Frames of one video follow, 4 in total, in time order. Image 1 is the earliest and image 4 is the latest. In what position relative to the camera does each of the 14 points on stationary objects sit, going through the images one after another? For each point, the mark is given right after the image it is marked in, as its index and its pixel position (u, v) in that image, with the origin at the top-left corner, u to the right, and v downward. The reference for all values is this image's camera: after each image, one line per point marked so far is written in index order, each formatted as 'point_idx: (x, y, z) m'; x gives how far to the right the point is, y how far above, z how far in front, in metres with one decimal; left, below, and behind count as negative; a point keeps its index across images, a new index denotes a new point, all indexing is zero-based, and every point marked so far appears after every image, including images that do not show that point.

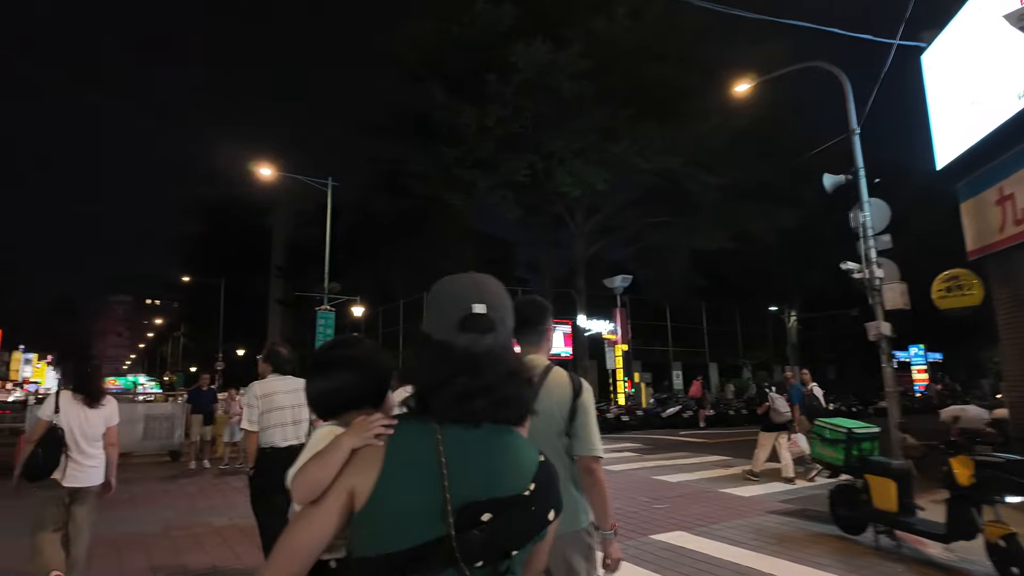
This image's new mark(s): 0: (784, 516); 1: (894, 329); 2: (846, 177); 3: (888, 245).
0: (+3.4, -2.8, +7.4) m
1: (+7.0, -0.7, +11.0) m
2: (+6.6, +2.2, +11.8) m
3: (+7.1, +0.8, +11.3) m
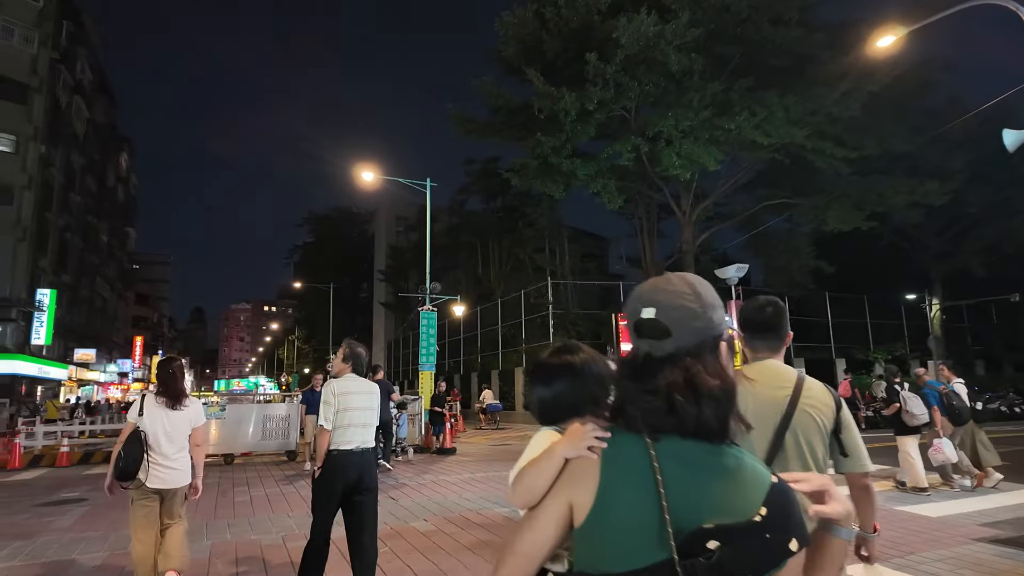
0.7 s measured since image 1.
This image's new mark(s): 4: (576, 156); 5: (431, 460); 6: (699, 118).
0: (+4.8, -2.5, +5.9) m
1: (+9.0, -0.4, +9.0) m
2: (+8.5, +2.6, +9.8) m
3: (+9.0, +1.2, +9.2) m
4: (+2.0, +4.1, +18.8) m
5: (-1.8, -4.0, +14.0) m
6: (+5.5, +5.0, +17.4) m
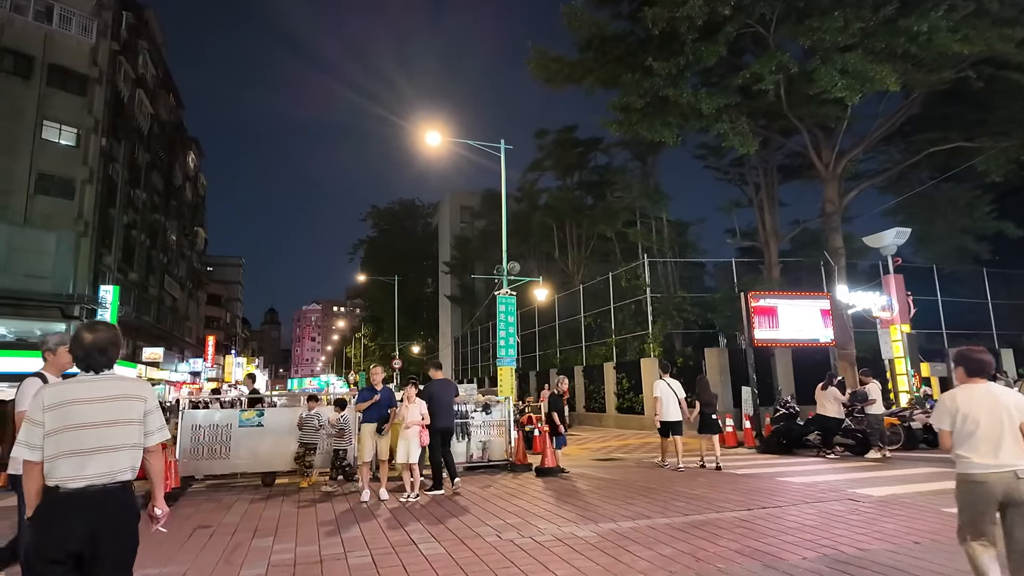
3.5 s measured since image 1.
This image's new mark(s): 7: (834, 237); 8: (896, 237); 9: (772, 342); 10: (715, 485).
0: (+6.1, -1.8, +1.5) m
1: (+10.5, +0.5, +4.1) m
2: (+10.1, +3.4, +5.0) m
3: (+10.5, +2.1, +4.4) m
4: (+4.6, +4.9, +14.6) m
5: (+0.4, -3.3, +10.3) m
6: (+7.9, +5.8, +12.9) m
7: (+9.8, +1.5, +18.3) m
8: (+11.4, +1.5, +17.7) m
9: (+7.0, -1.5, +16.3) m
10: (+3.2, -3.1, +9.4) m
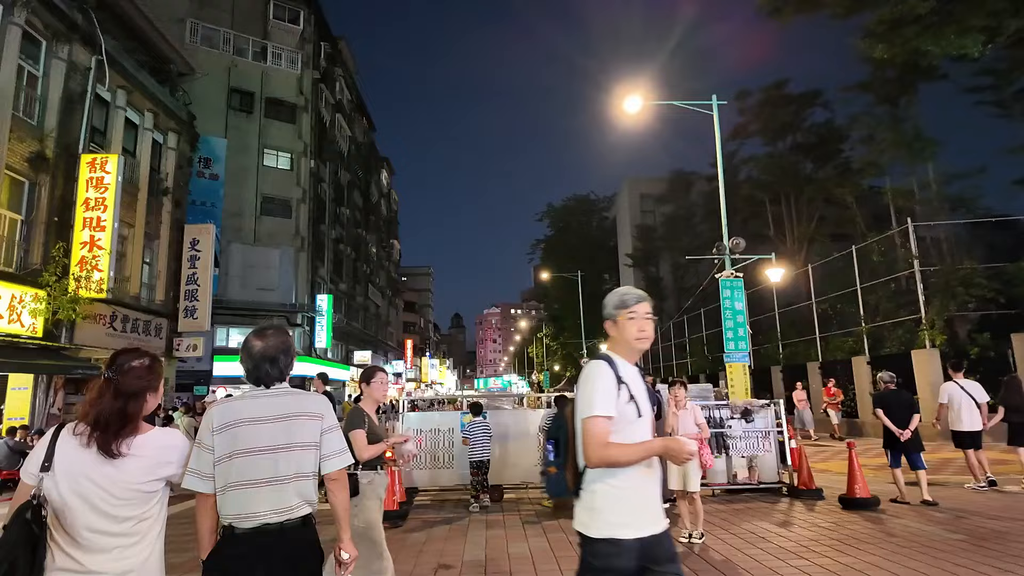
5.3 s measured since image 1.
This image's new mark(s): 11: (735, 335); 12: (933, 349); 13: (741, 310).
0: (+7.1, -1.1, -2.5) m
1: (+12.0, +1.4, -1.3) m
2: (+11.7, +4.3, -0.3) m
3: (+12.0, +3.0, -1.0) m
4: (+9.0, +5.6, +10.5) m
5: (+4.2, -2.9, +7.5) m
6: (+11.6, +6.7, +7.9) m
7: (+15.2, +2.6, +12.5) m
8: (+16.6, +2.7, +11.5) m
9: (+12.1, -0.6, +11.3) m
10: (+6.7, -2.5, +5.9) m
11: (+6.0, -1.2, +16.1) m
12: (+11.2, -1.6, +16.0) m
13: (+6.3, -0.6, +16.3) m
